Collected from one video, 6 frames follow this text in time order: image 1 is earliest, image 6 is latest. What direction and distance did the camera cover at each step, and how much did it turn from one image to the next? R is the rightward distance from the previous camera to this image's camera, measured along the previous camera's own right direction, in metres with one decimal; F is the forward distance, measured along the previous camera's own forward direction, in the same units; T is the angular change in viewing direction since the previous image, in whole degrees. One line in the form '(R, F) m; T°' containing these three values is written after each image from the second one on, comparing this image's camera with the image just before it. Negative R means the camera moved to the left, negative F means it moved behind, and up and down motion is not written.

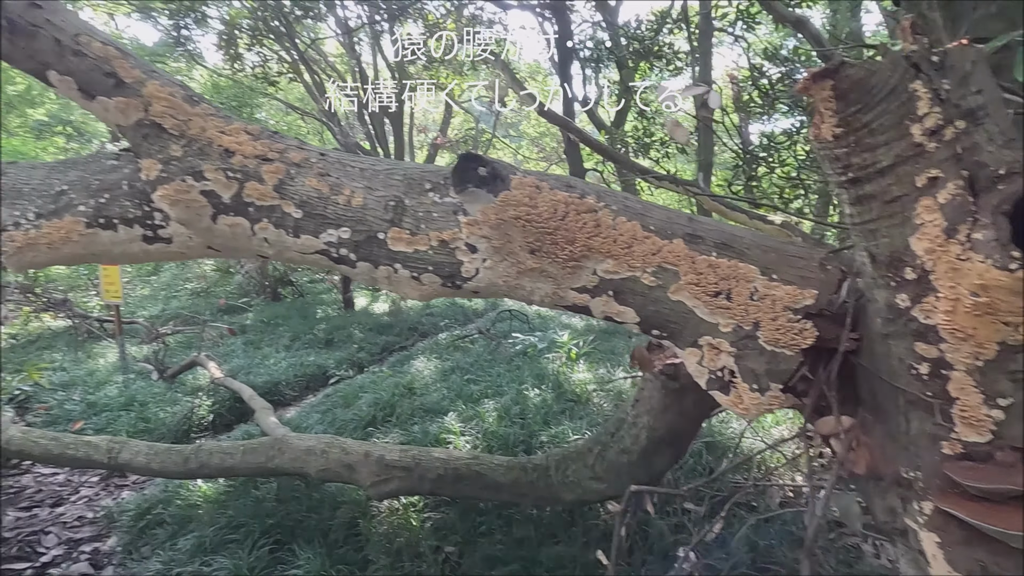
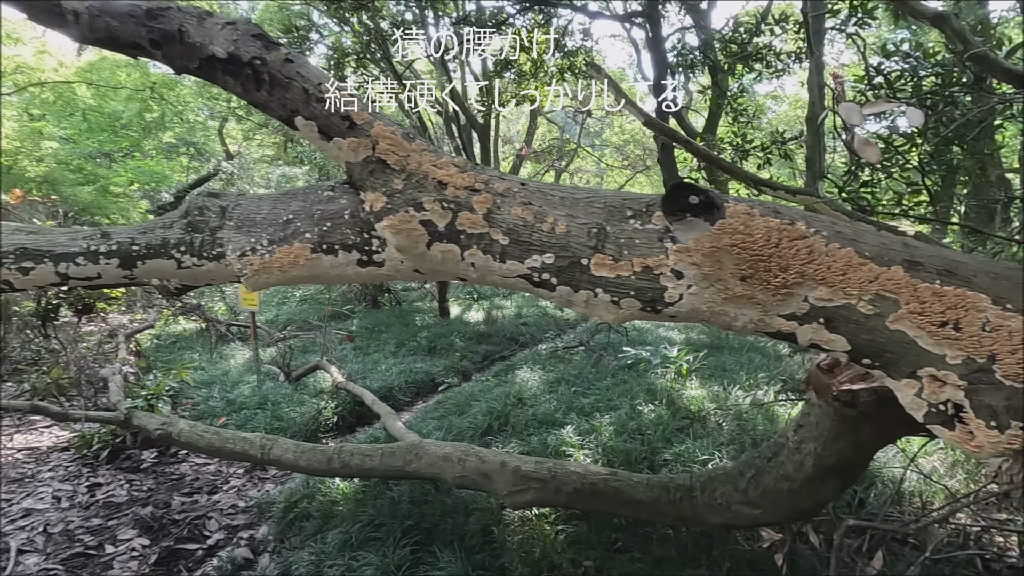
(-0.3, -0.1) m; -8°
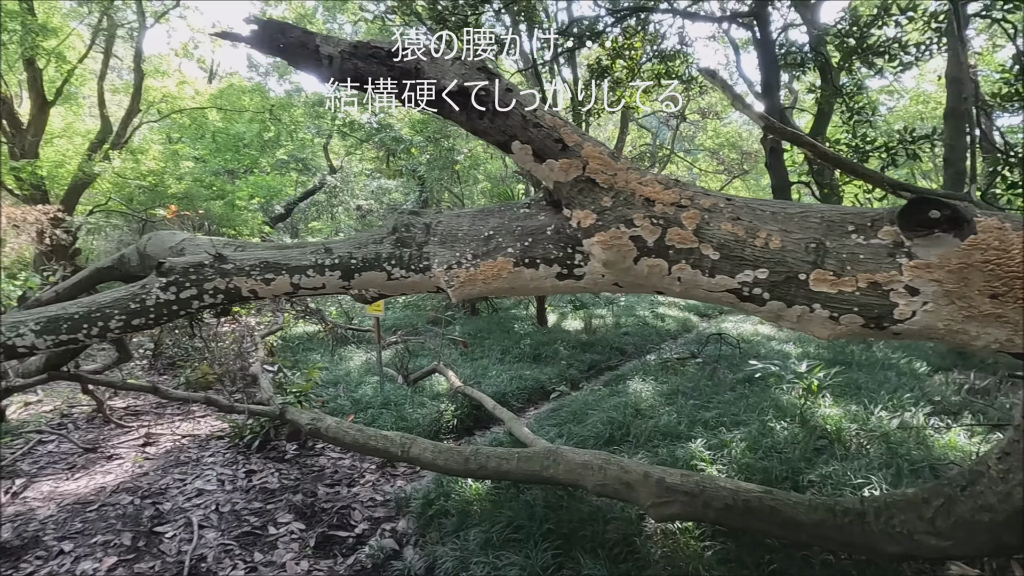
(-0.3, -0.1) m; -9°
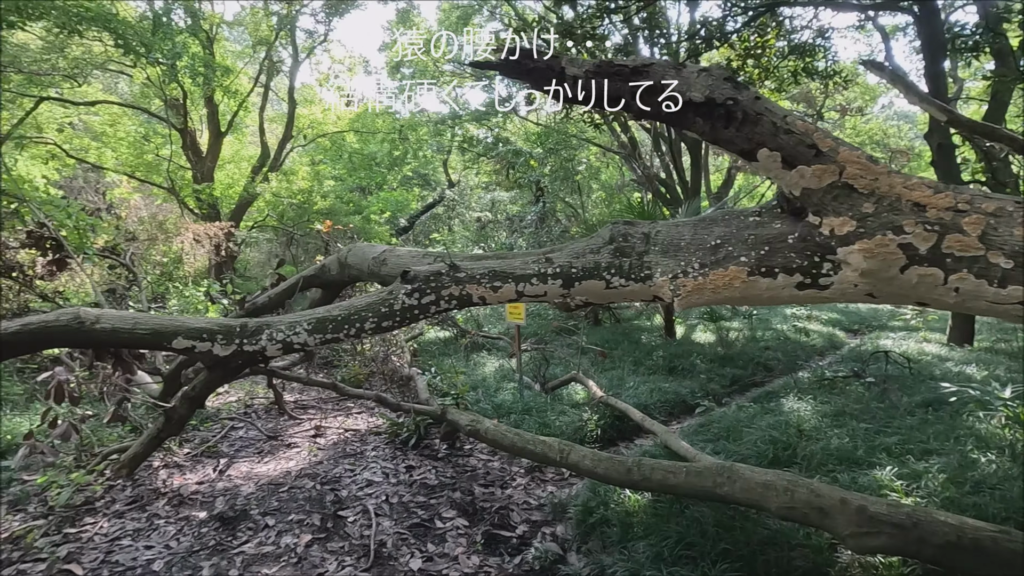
(-0.3, -0.1) m; -11°
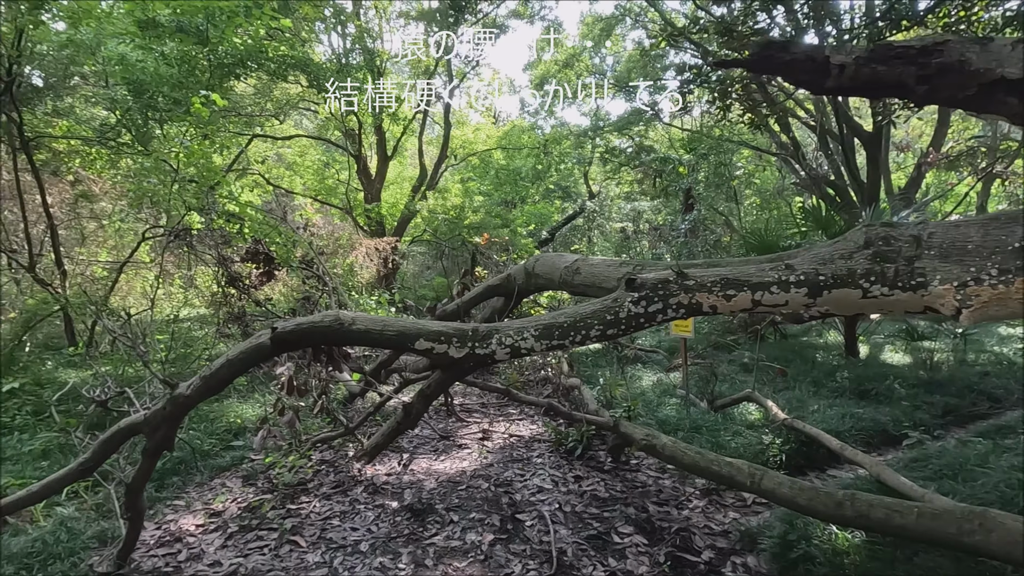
(-0.3, 0.0) m; -14°
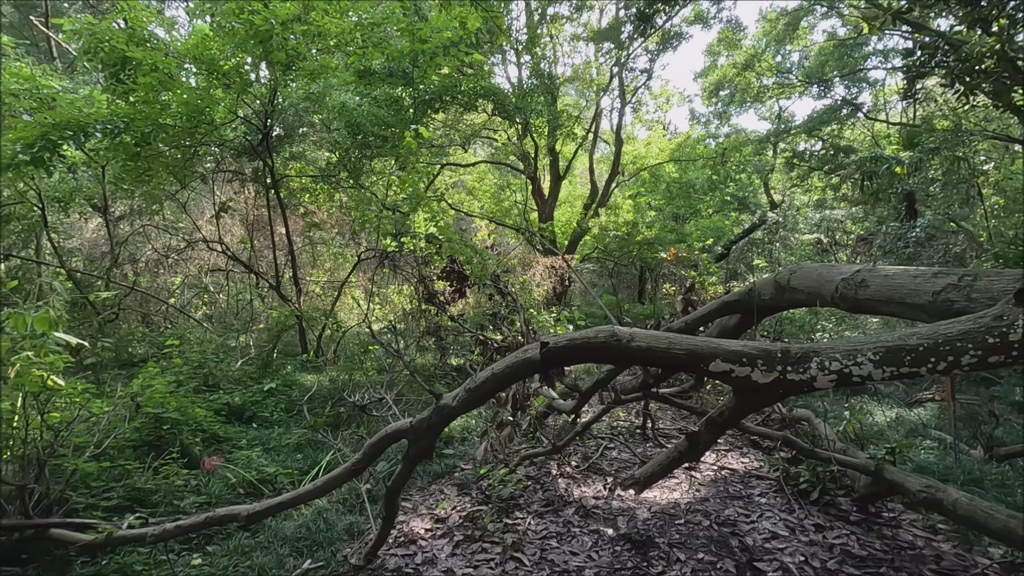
(-0.4, +0.1) m; -17°
